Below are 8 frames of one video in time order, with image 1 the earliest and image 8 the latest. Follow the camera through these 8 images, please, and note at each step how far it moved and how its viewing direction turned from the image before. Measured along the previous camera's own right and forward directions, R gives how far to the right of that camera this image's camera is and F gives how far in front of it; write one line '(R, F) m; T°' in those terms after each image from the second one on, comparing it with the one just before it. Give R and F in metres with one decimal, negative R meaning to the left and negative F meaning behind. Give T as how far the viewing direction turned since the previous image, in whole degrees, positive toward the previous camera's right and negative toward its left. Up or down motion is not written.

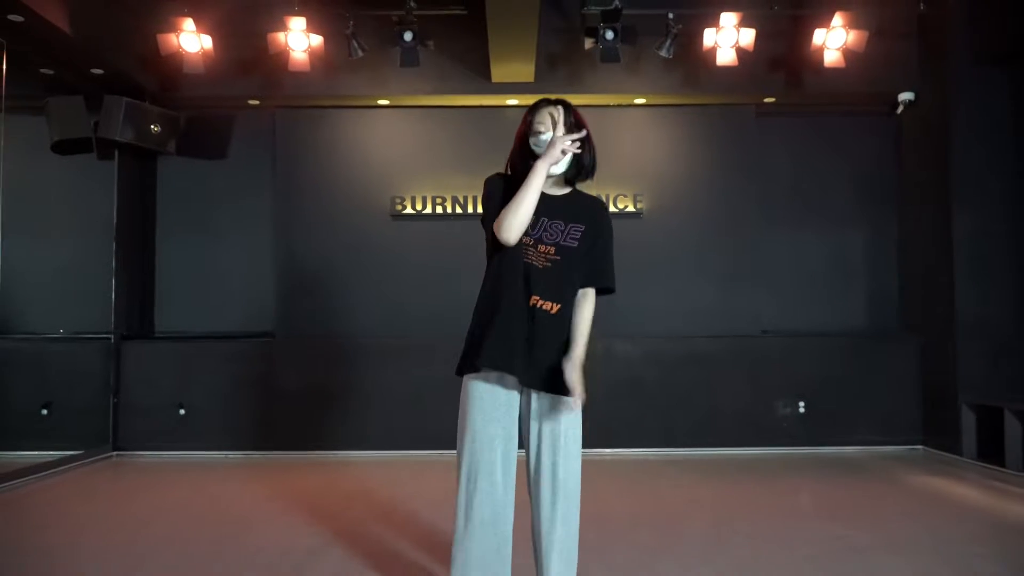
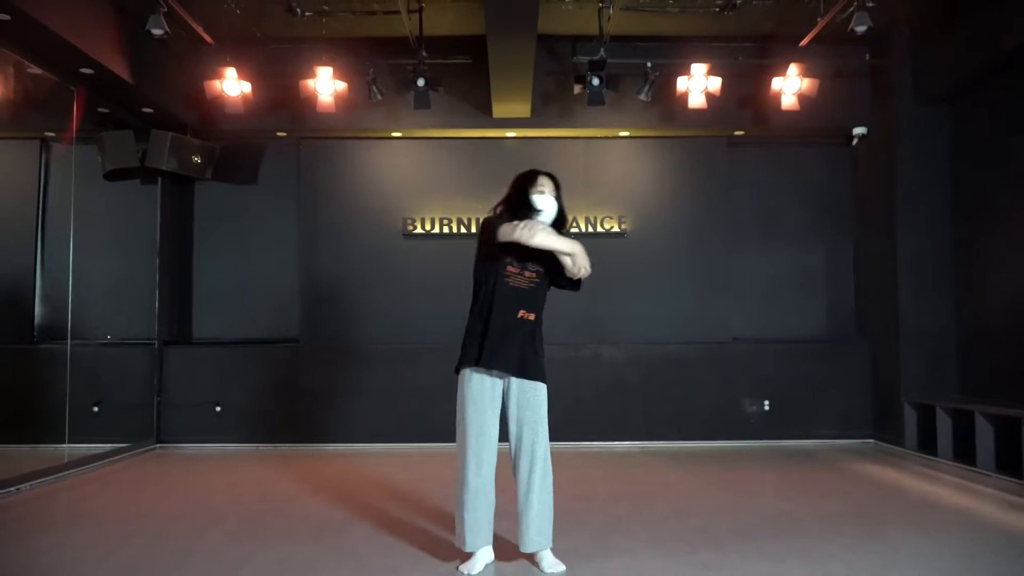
(0.0, -0.6) m; 0°
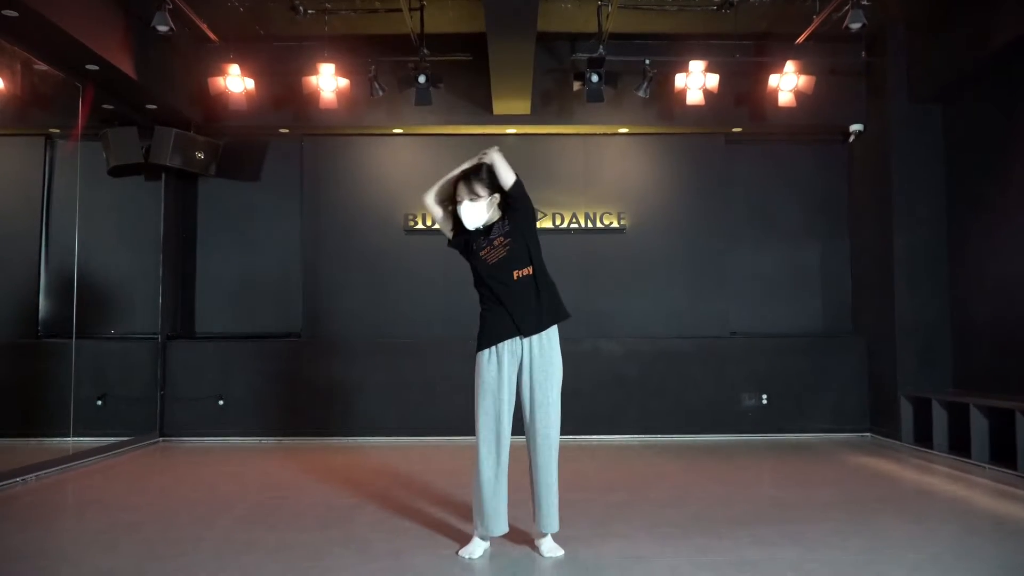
(0.0, -0.1) m; 0°
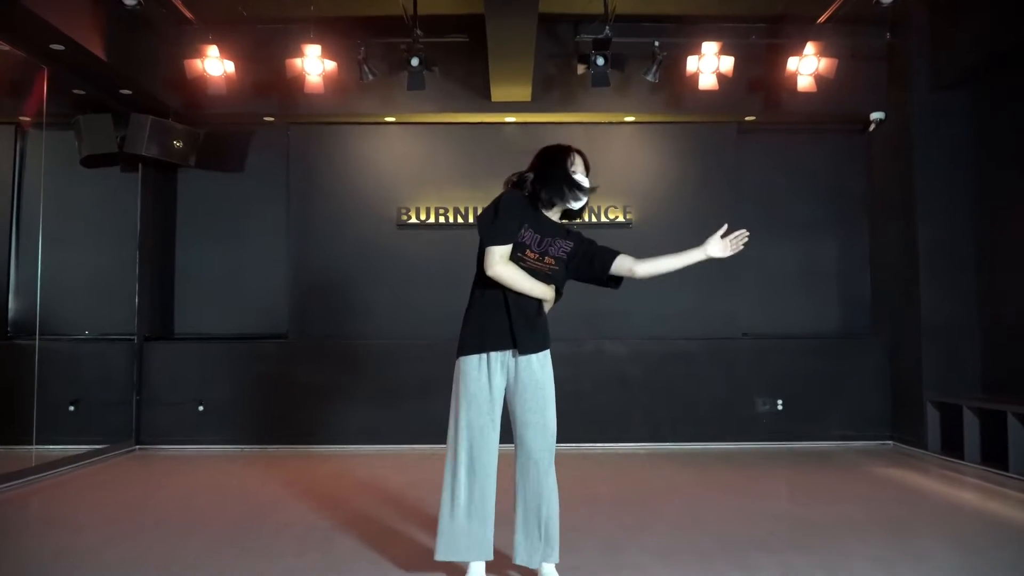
(0.0, +0.3) m; 0°
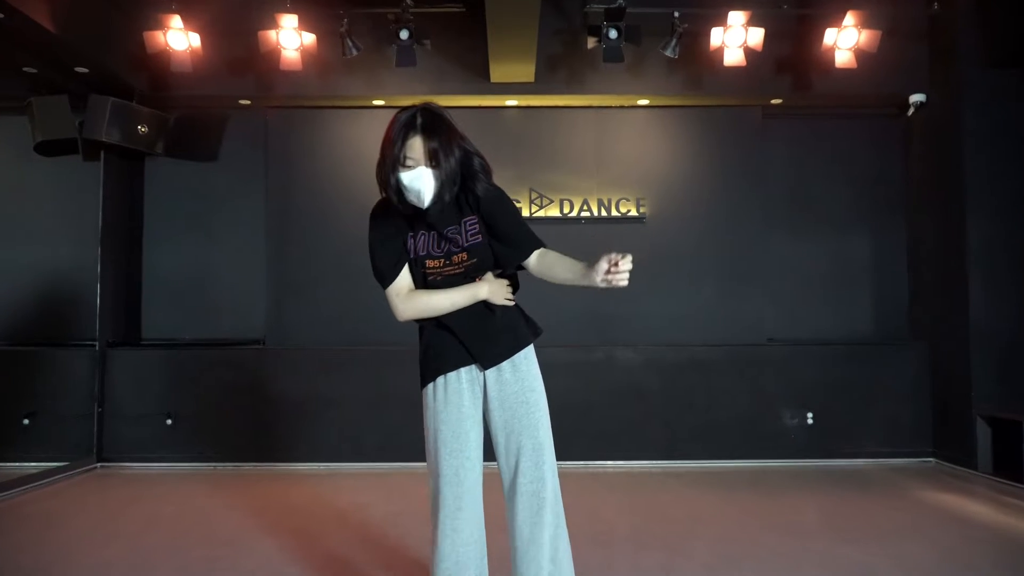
(0.0, +0.5) m; 0°
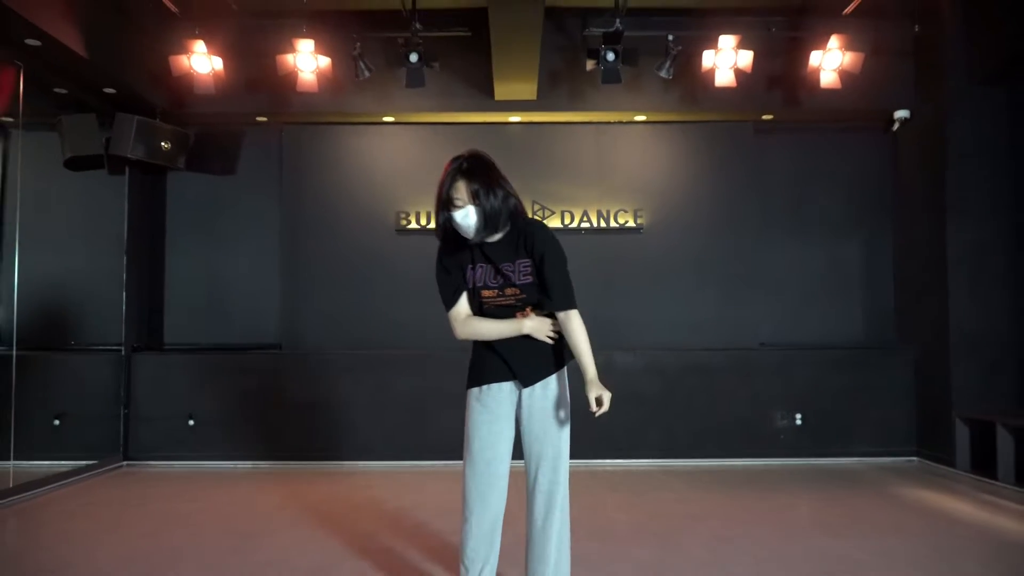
(0.0, -0.2) m; 0°
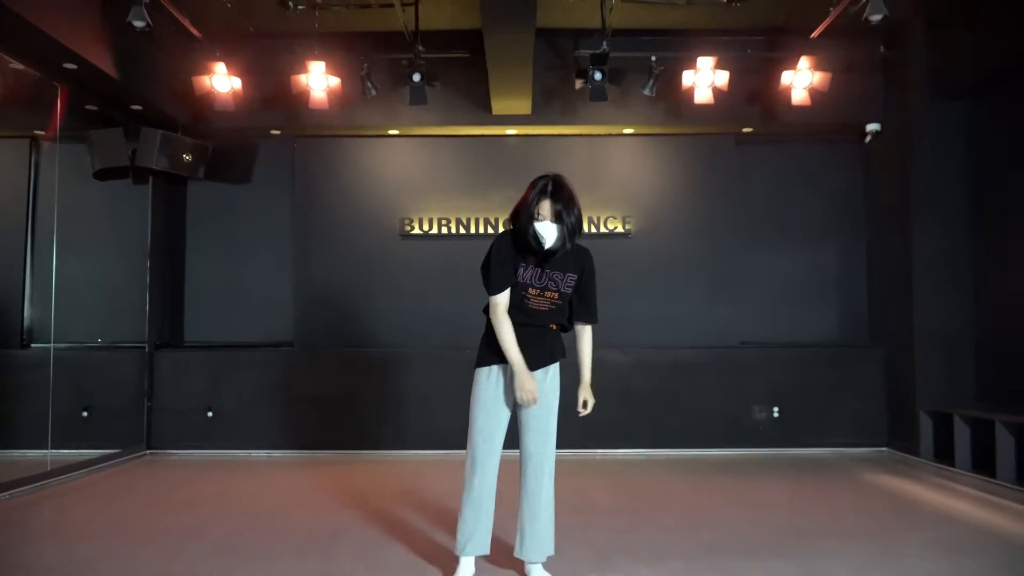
(+0.1, -0.4) m; 0°
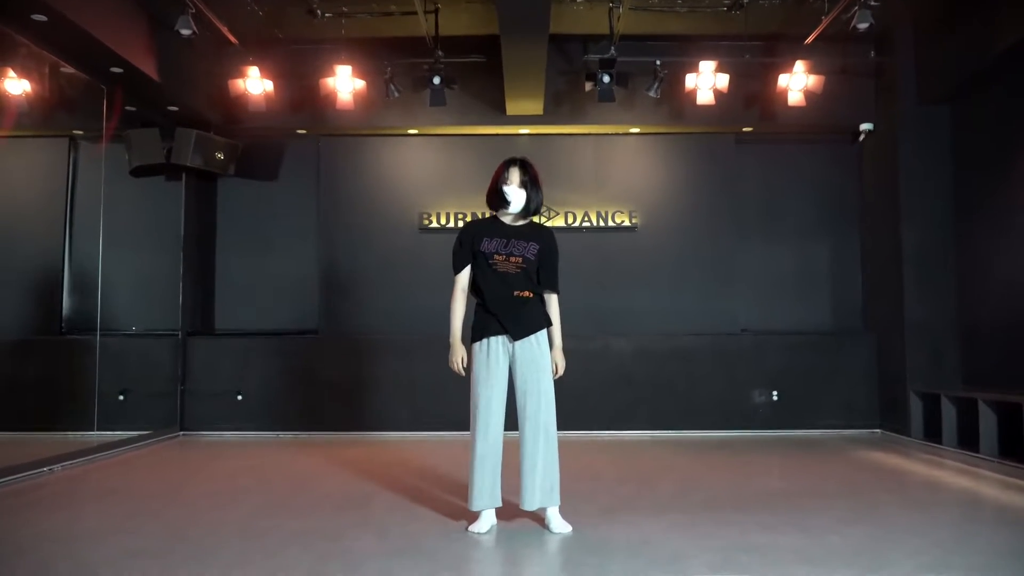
(-0.1, -0.3) m; 0°
